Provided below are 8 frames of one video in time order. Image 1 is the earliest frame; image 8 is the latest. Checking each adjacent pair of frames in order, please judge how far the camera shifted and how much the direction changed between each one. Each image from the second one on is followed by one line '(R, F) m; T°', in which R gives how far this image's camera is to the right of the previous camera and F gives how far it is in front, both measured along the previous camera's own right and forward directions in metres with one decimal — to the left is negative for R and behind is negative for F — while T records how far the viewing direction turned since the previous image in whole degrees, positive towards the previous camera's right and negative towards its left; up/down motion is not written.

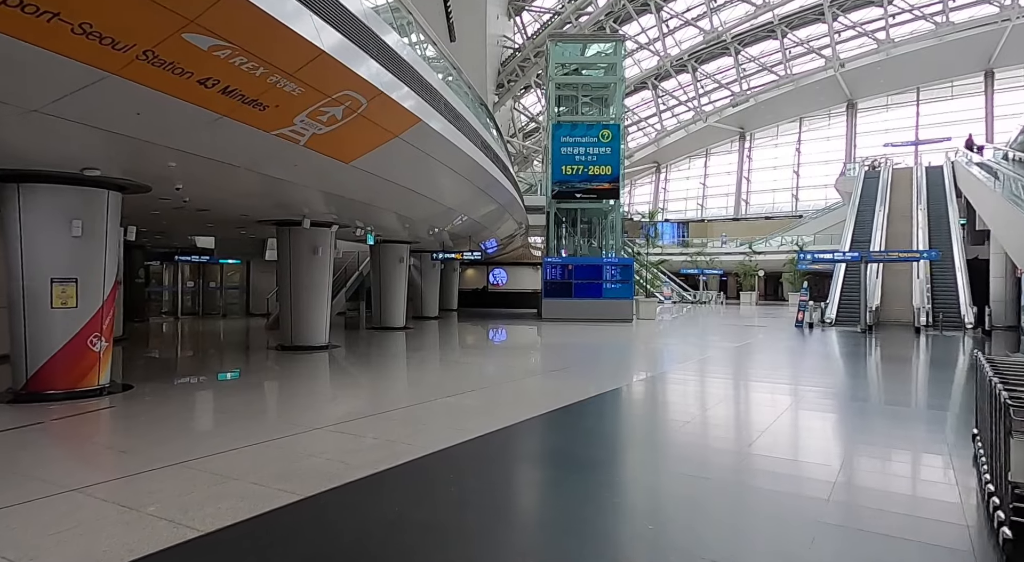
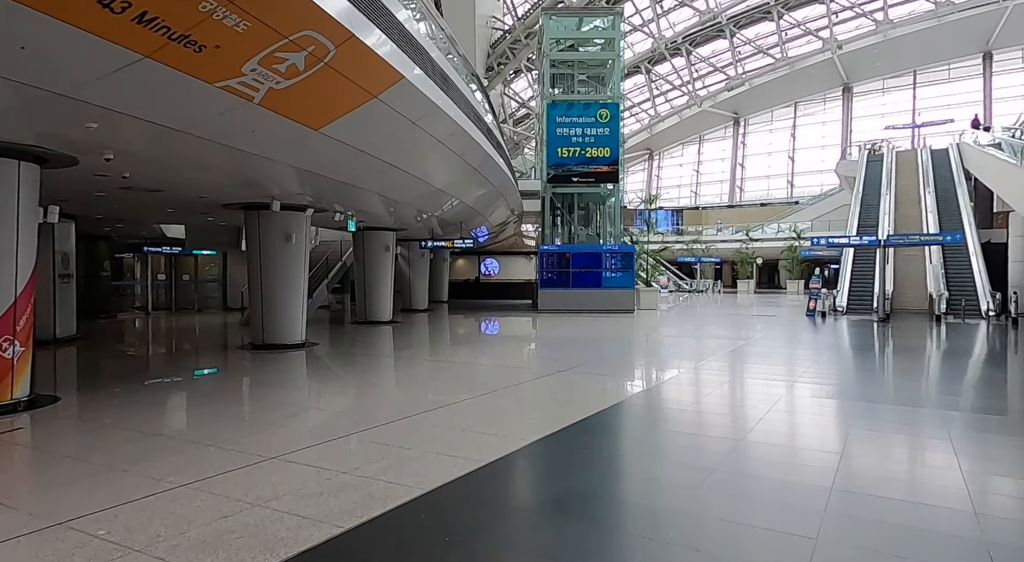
(-0.1, +1.0) m; +1°
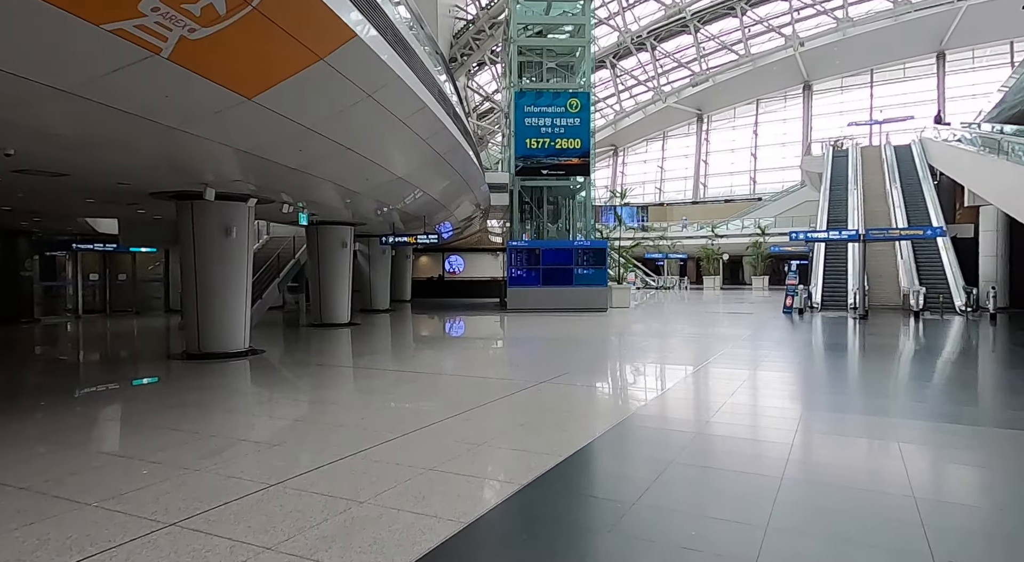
(-0.1, +0.9) m; +3°
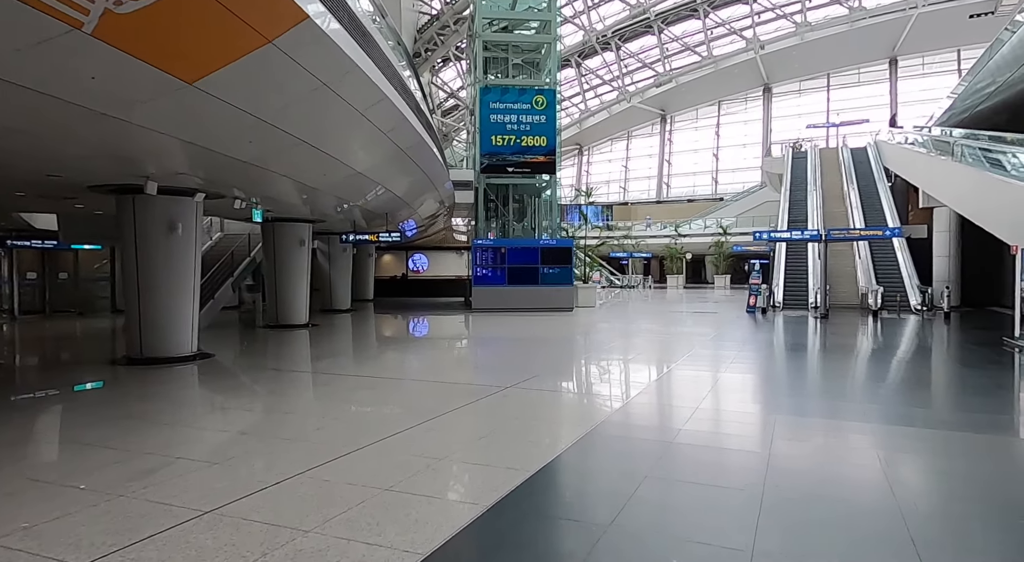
(0.0, +0.3) m; +3°
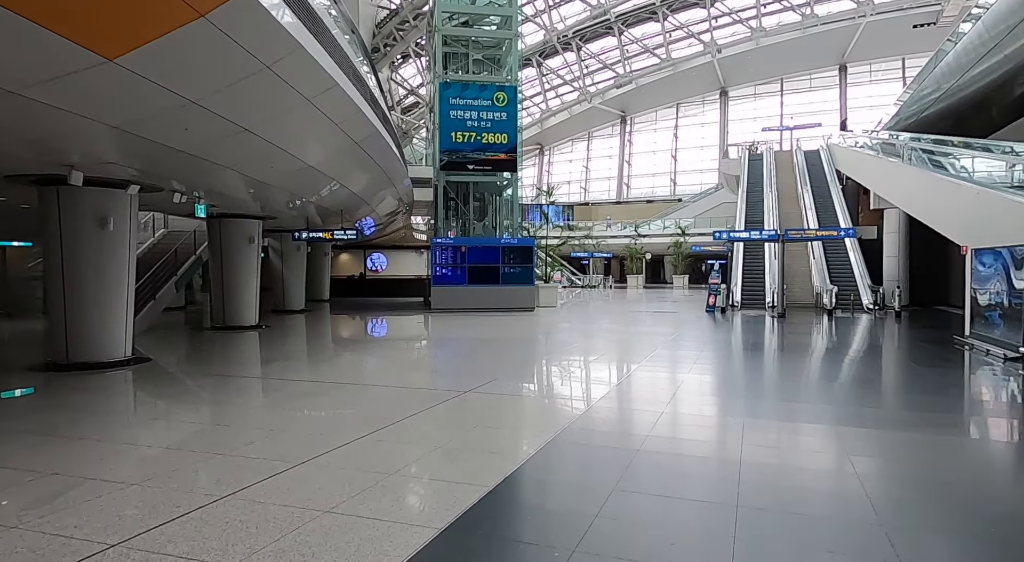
(0.0, +0.3) m; +4°
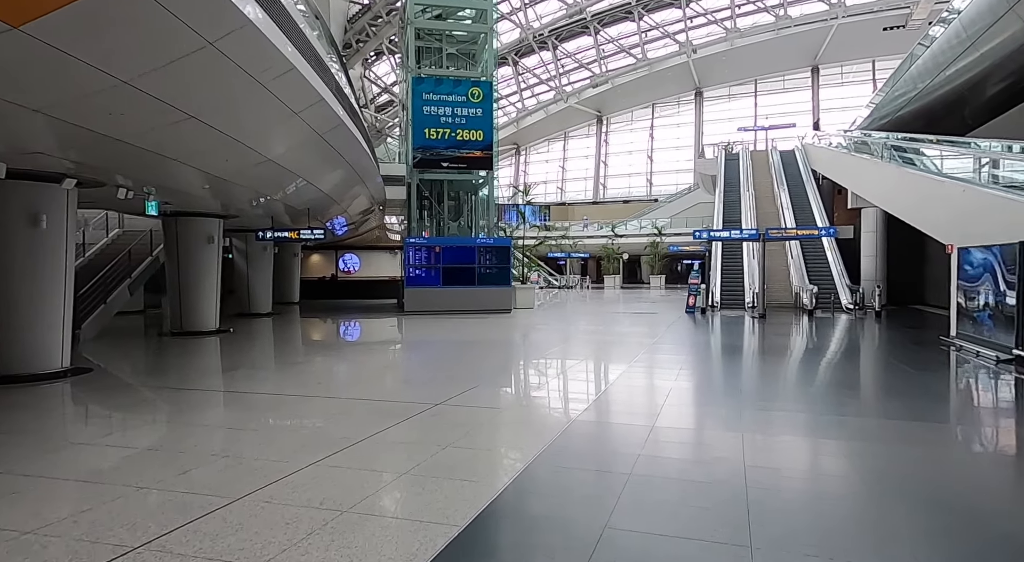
(0.0, +0.5) m; +2°
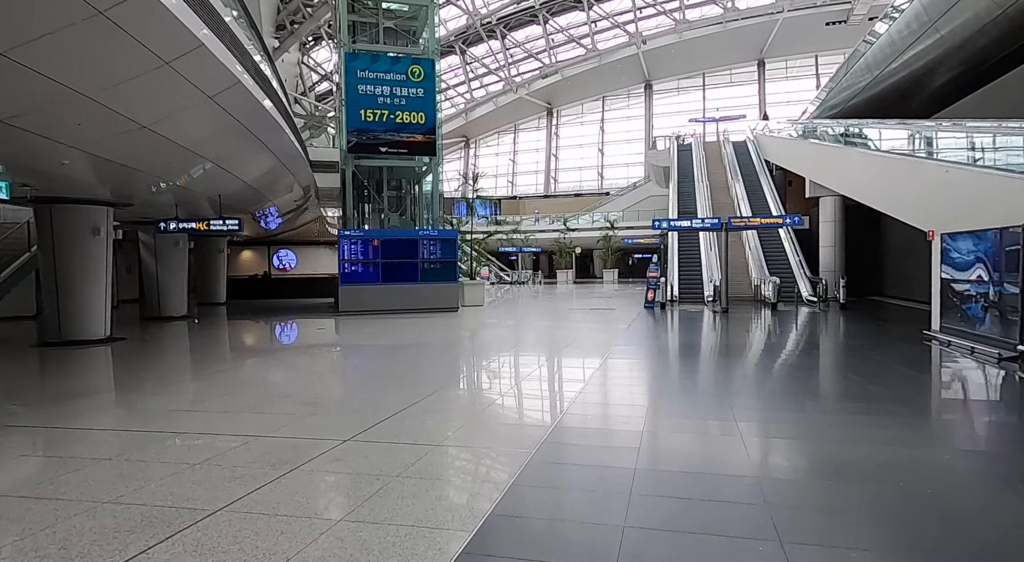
(+0.1, +1.2) m; +5°
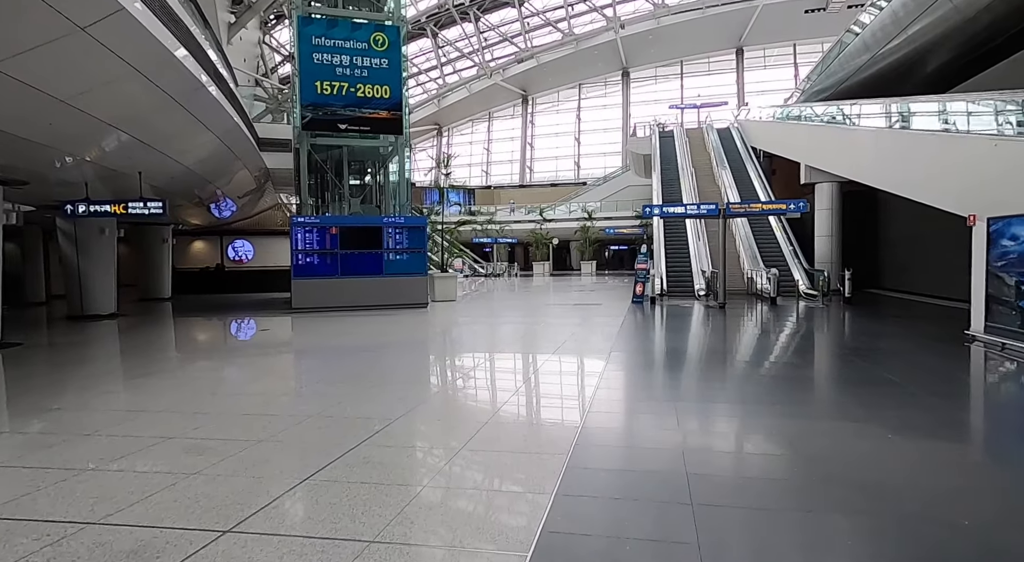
(0.0, +1.4) m; +2°
